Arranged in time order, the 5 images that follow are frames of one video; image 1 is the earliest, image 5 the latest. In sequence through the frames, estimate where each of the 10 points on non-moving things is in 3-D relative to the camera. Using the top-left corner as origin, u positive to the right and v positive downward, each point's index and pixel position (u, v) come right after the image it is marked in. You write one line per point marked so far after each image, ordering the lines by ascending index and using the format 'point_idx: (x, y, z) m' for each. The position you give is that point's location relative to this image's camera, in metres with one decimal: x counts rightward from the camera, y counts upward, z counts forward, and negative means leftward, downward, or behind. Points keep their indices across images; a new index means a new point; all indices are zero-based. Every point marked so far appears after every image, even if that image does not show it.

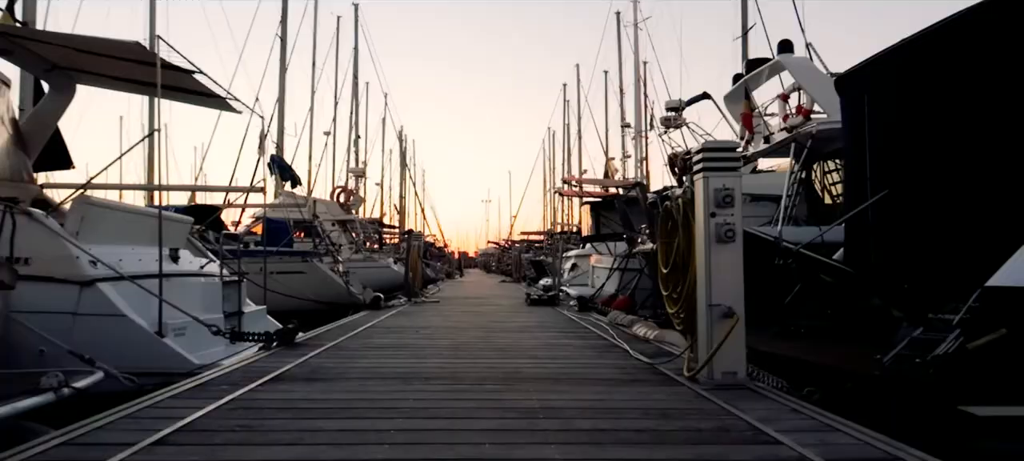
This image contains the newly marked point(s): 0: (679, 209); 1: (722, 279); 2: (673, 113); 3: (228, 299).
0: (+0.9, +0.1, +4.2) m
1: (+0.9, -0.2, +3.5) m
2: (+3.5, +2.5, +16.7) m
3: (-2.7, -0.7, +7.4) m
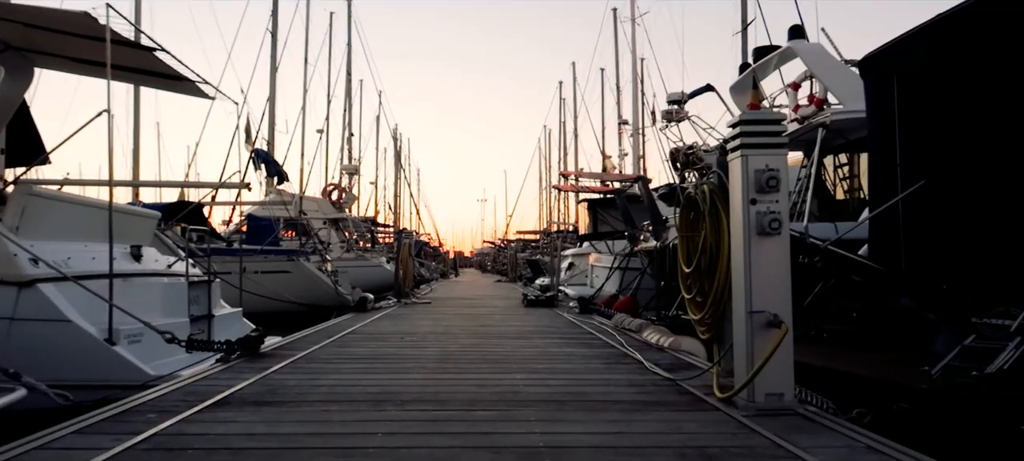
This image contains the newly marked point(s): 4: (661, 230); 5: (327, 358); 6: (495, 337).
0: (+0.9, +0.2, +3.6) m
1: (+0.9, -0.2, +2.9) m
2: (+3.4, +2.6, +16.1) m
3: (-2.8, -0.6, +6.7) m
4: (+2.1, 0.0, +10.9) m
5: (-1.0, -0.7, +4.3) m
6: (-0.1, -0.8, +5.8) m
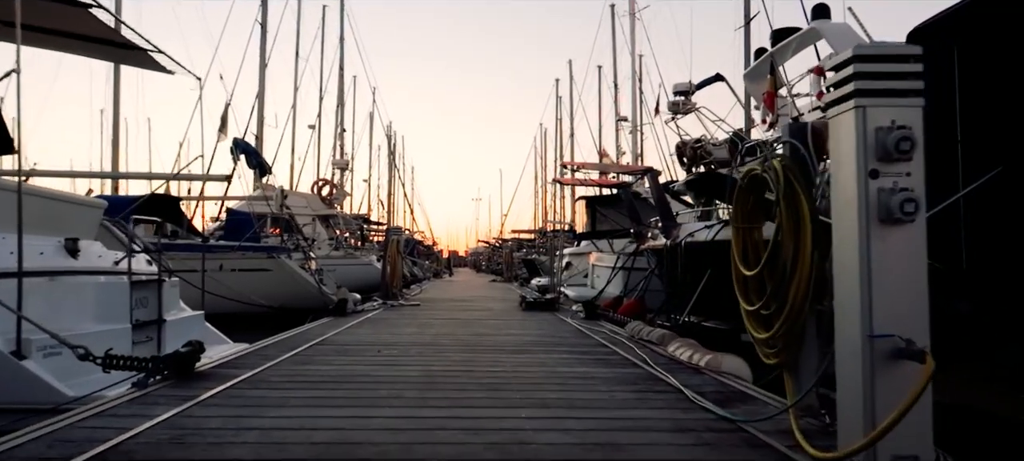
0: (+0.9, +0.2, +2.7) m
1: (+1.0, -0.1, +1.9) m
2: (+3.4, +2.6, +15.2) m
3: (-2.8, -0.6, +5.8) m
4: (+2.1, +0.1, +10.0) m
5: (-1.0, -0.7, +3.4) m
6: (-0.1, -0.7, +4.8) m
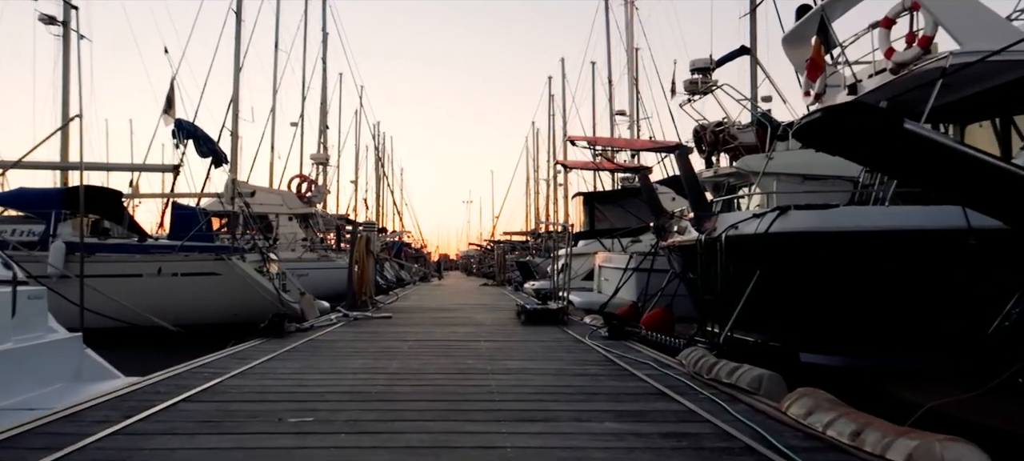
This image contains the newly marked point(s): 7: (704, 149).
0: (+1.0, +0.3, +0.7) m
1: (+1.0, 0.0, 0.0) m
2: (+3.3, +2.7, +13.3) m
3: (-2.8, -0.5, +3.8) m
4: (+2.0, +0.1, +8.1) m
5: (-1.0, -0.6, +1.4) m
6: (-0.1, -0.7, +2.9) m
7: (+3.3, +1.4, +13.3) m
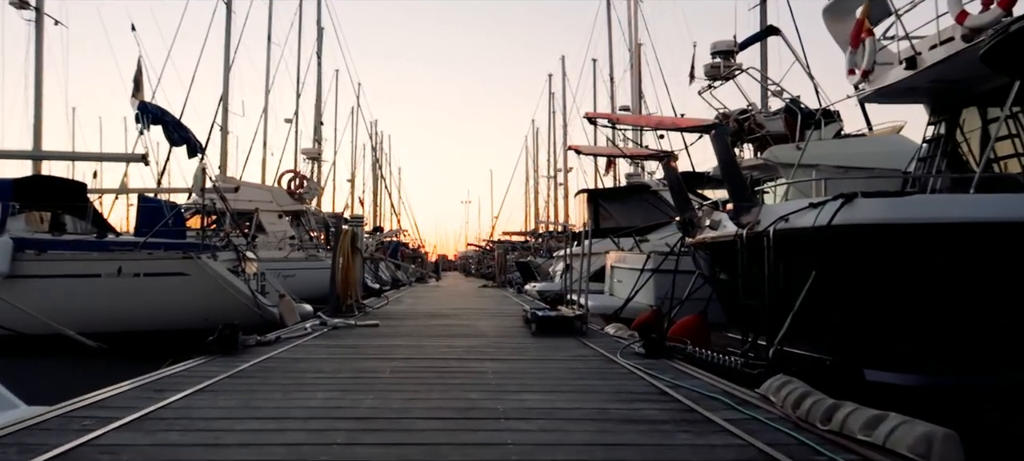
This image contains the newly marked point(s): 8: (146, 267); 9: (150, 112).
0: (+1.0, +0.4, -0.4) m
1: (+1.1, 0.0, -1.2) m
2: (+3.3, +2.7, +12.1) m
3: (-2.7, -0.4, +2.6) m
4: (+2.1, +0.2, +6.9) m
5: (-0.9, -0.5, +0.3) m
6: (0.0, -0.6, +1.7) m
7: (+3.4, +1.5, +12.1) m
8: (-3.9, -0.4, +7.9) m
9: (-4.7, +1.6, +10.1) m
